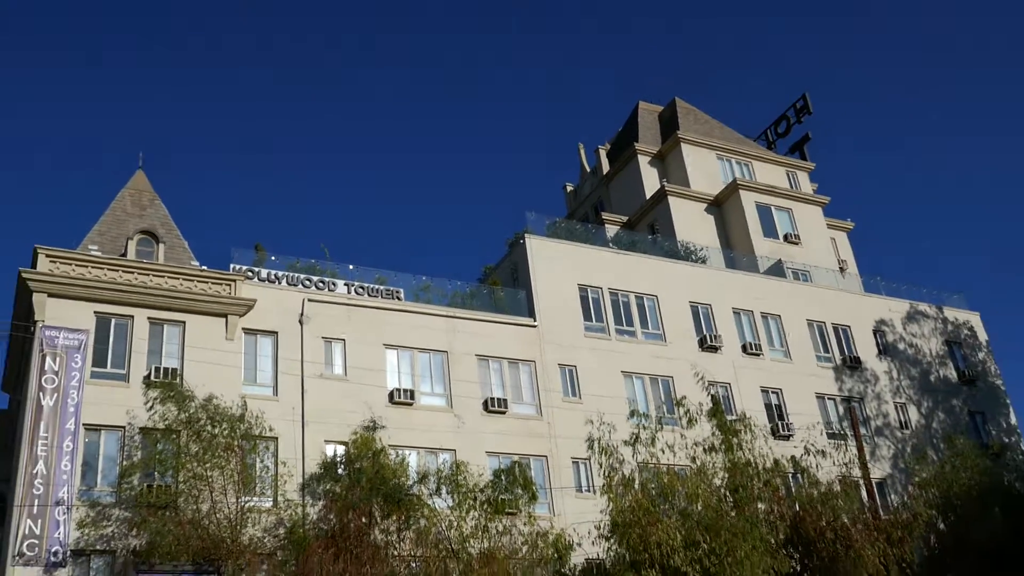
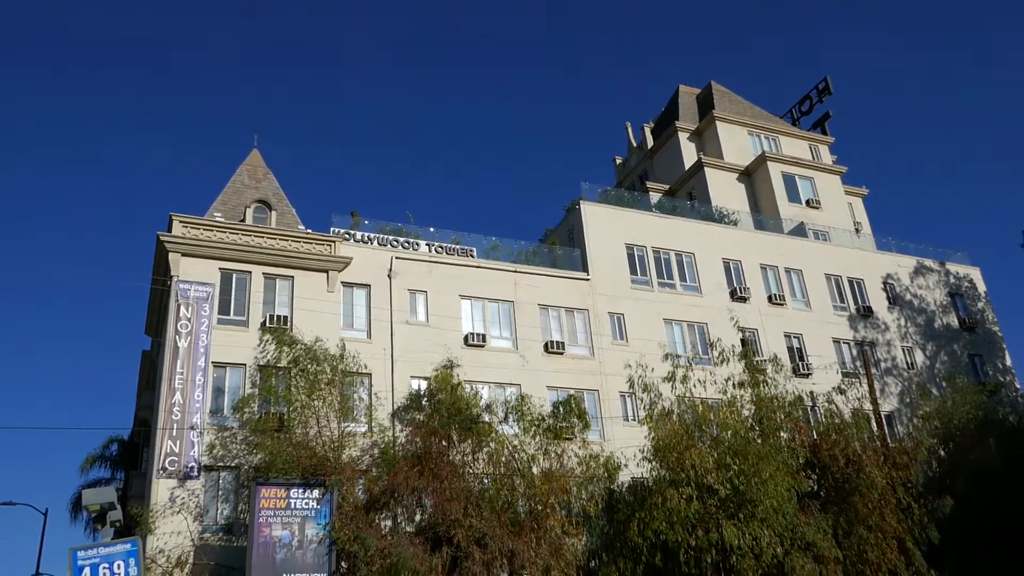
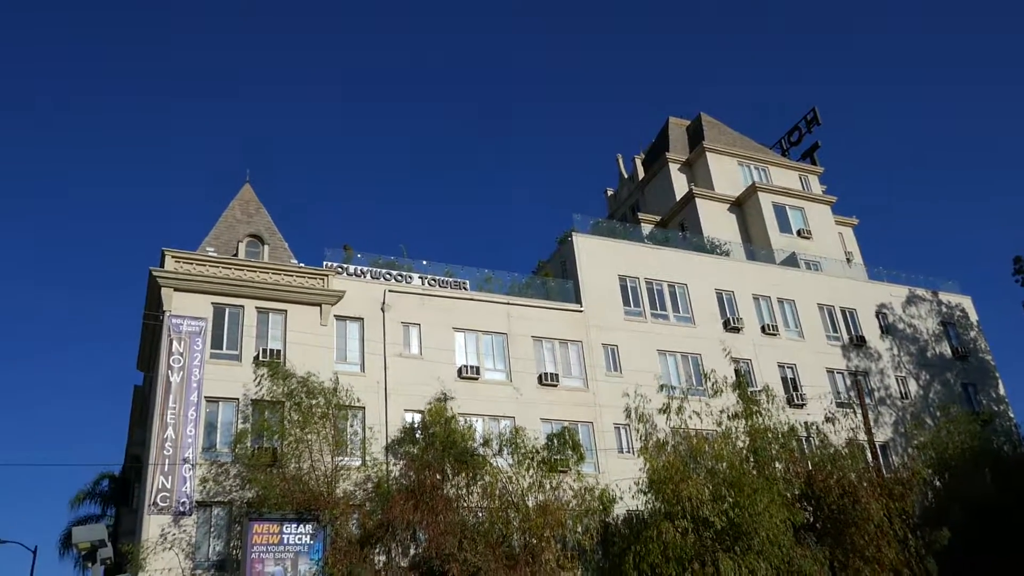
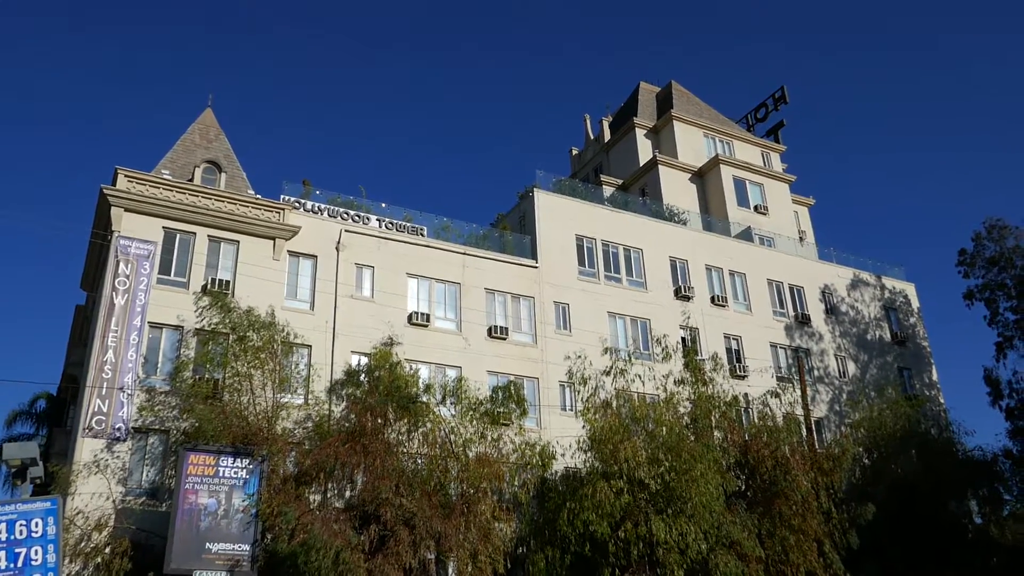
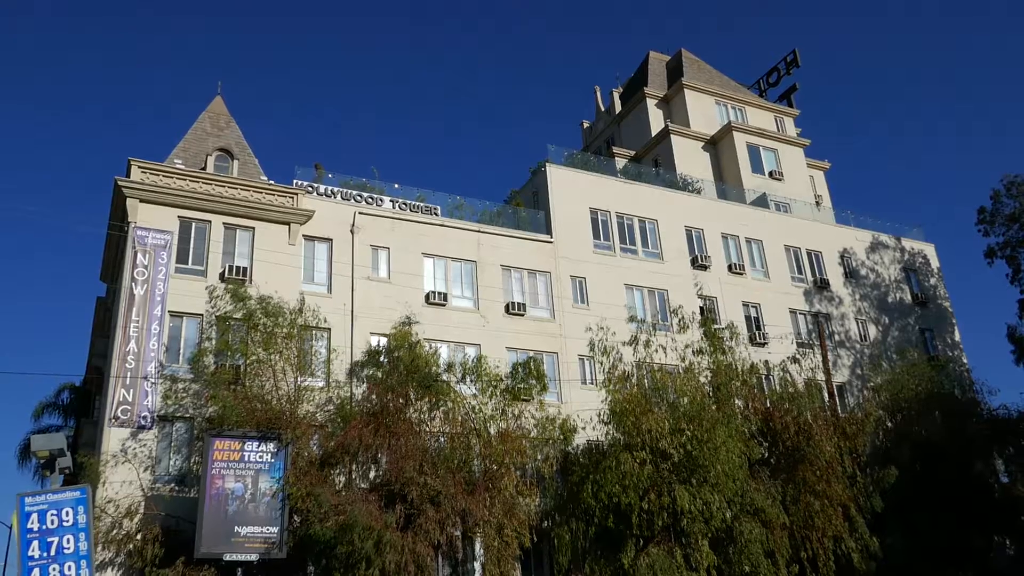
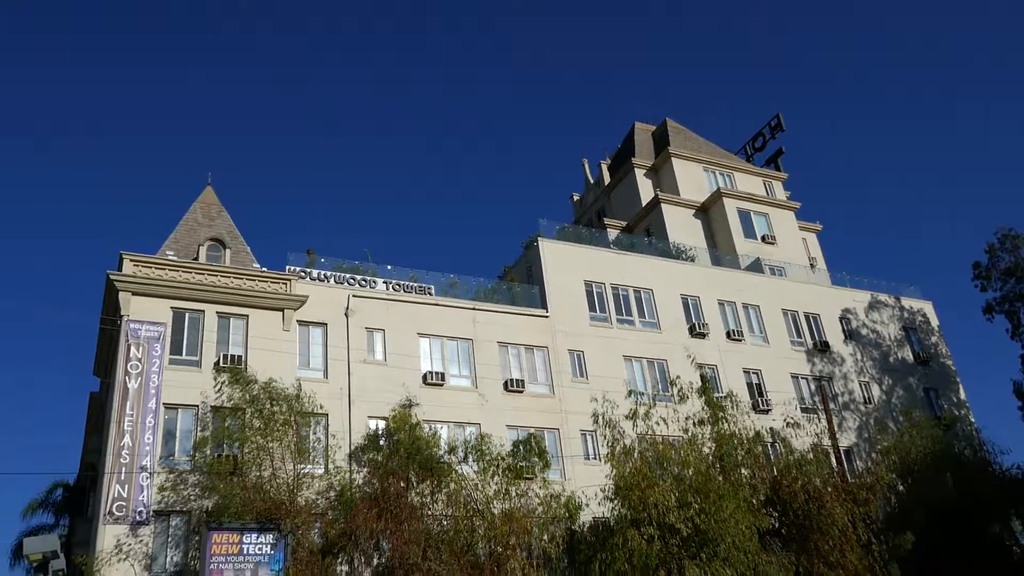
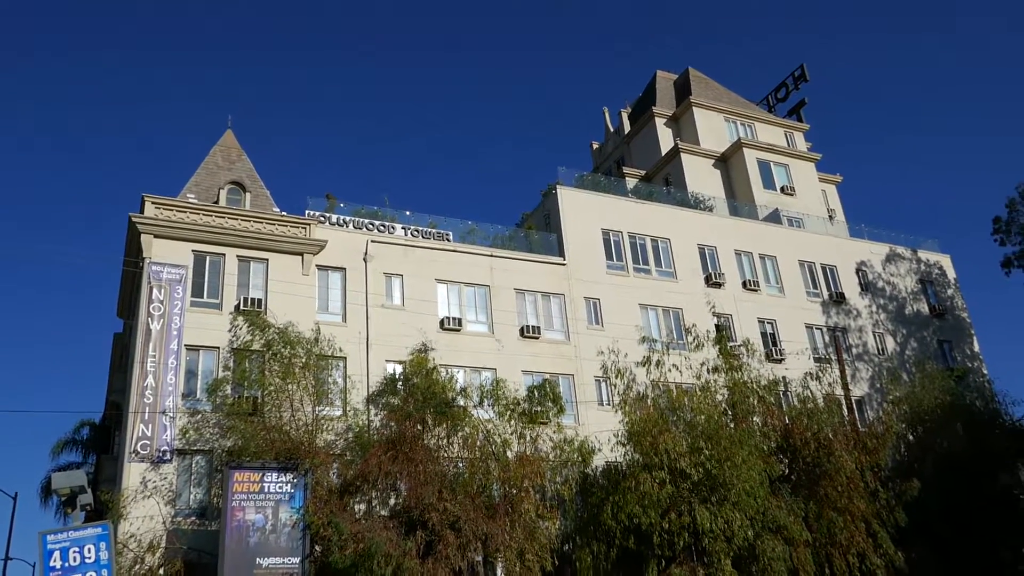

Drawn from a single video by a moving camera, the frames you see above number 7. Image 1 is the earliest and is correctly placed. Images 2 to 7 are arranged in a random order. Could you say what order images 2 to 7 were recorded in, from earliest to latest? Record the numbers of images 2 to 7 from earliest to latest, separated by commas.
6, 3, 2, 7, 5, 4
